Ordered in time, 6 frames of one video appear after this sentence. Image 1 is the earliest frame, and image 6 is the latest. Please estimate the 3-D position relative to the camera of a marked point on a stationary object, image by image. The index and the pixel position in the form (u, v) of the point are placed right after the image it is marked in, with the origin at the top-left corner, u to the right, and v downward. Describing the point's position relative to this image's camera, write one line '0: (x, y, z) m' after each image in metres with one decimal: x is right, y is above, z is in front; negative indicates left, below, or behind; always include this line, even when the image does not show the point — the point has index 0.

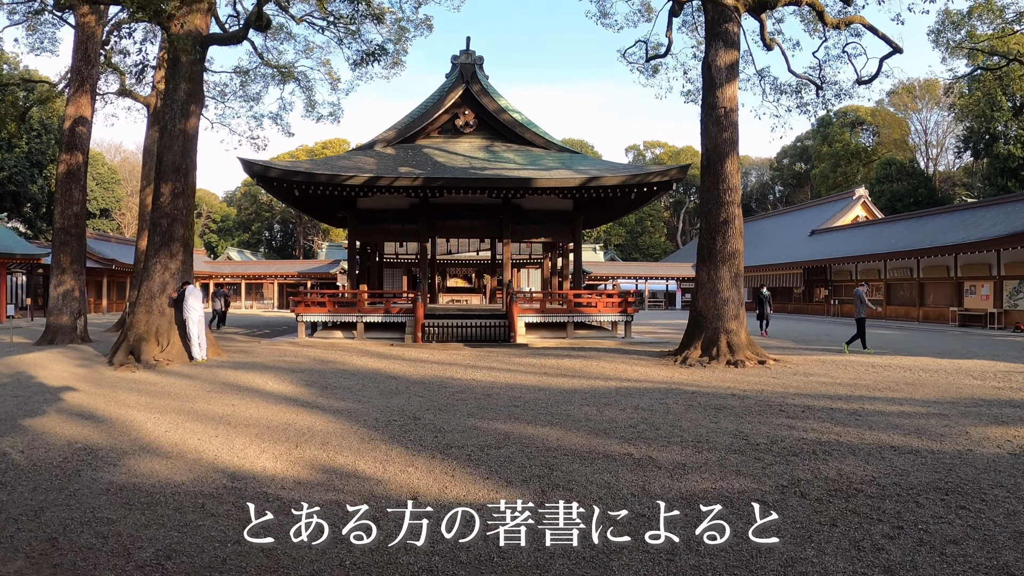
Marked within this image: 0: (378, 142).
0: (-1.7, +1.8, +12.5) m
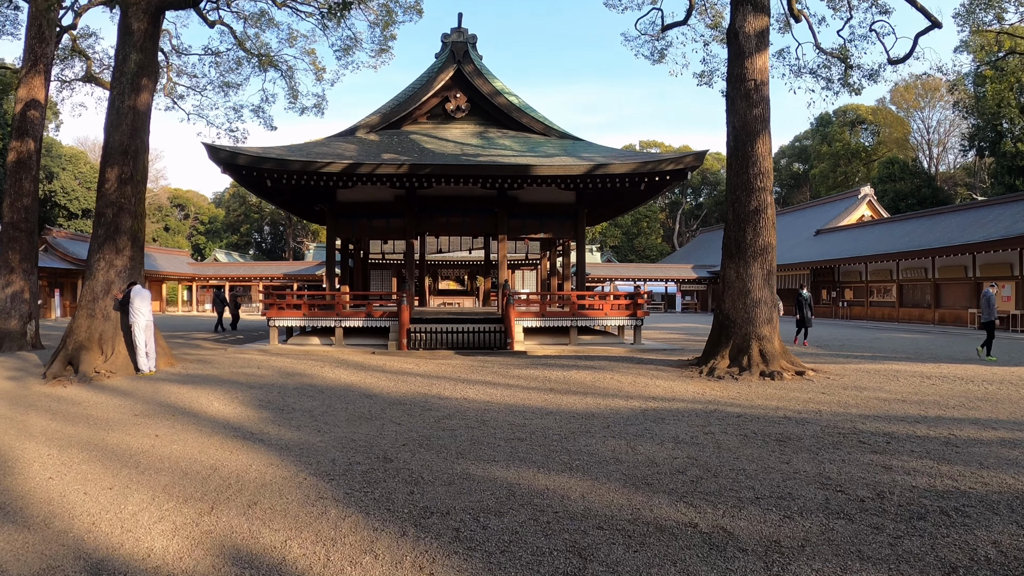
0: (-1.7, +1.8, +11.2) m
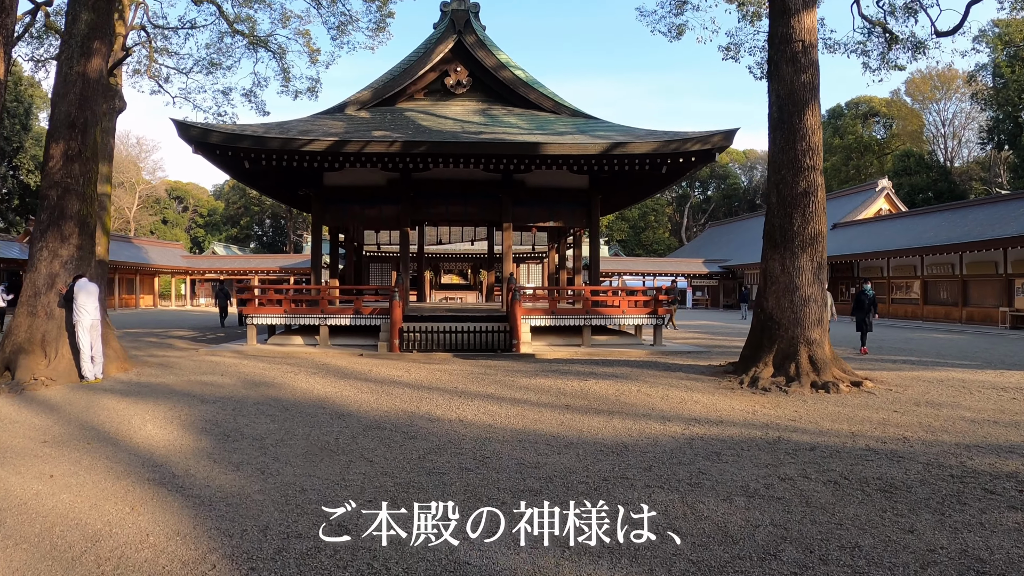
0: (-1.6, +1.8, +10.1) m
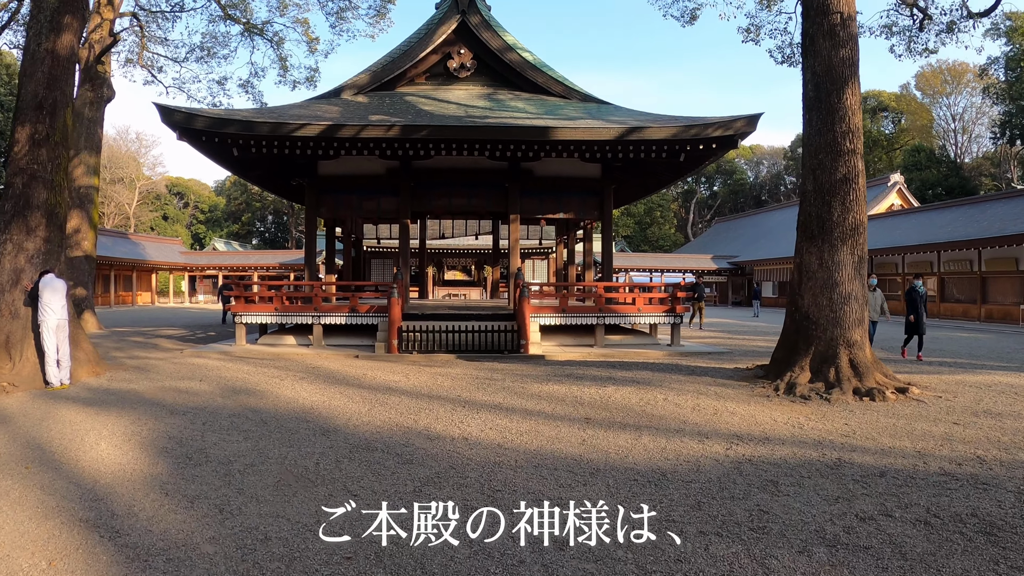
0: (-1.6, +1.9, +9.5) m
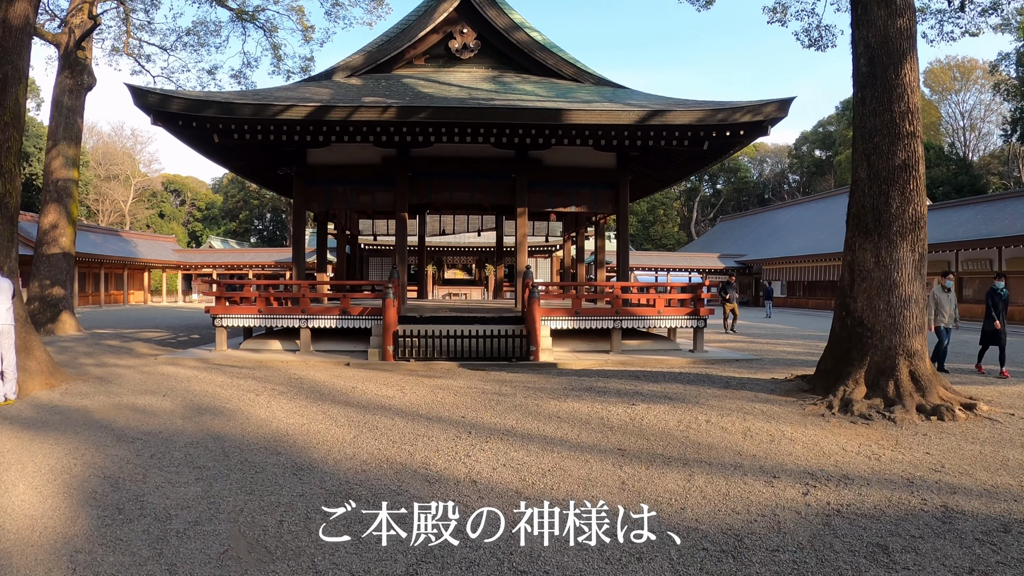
0: (-1.5, +1.9, +8.7) m
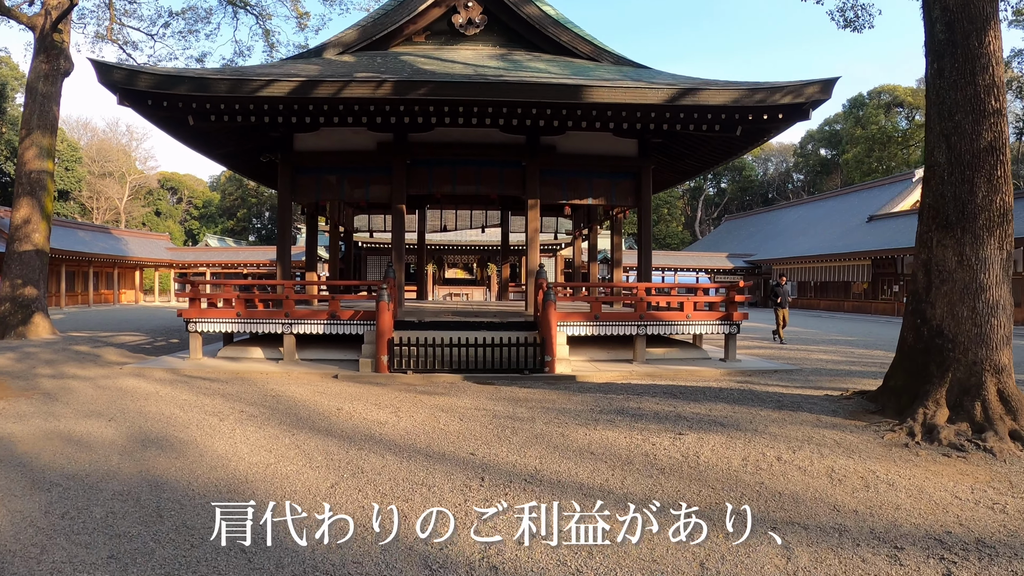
0: (-1.4, +1.9, +7.9) m
